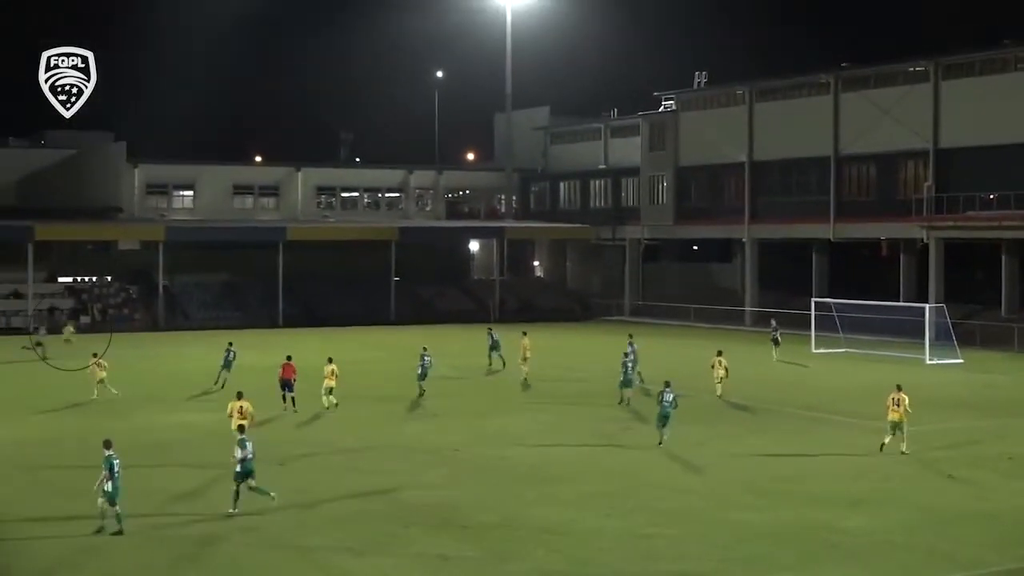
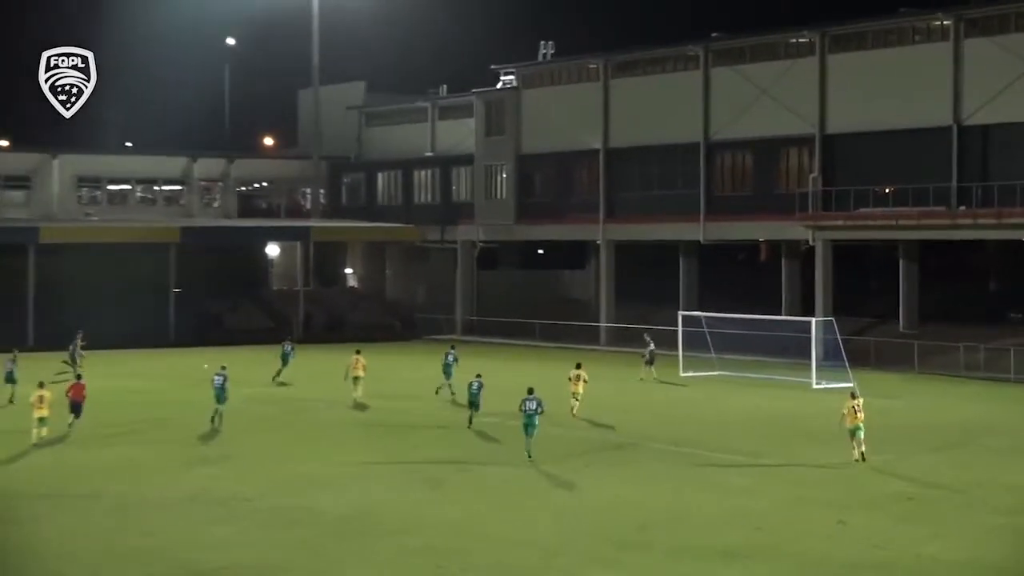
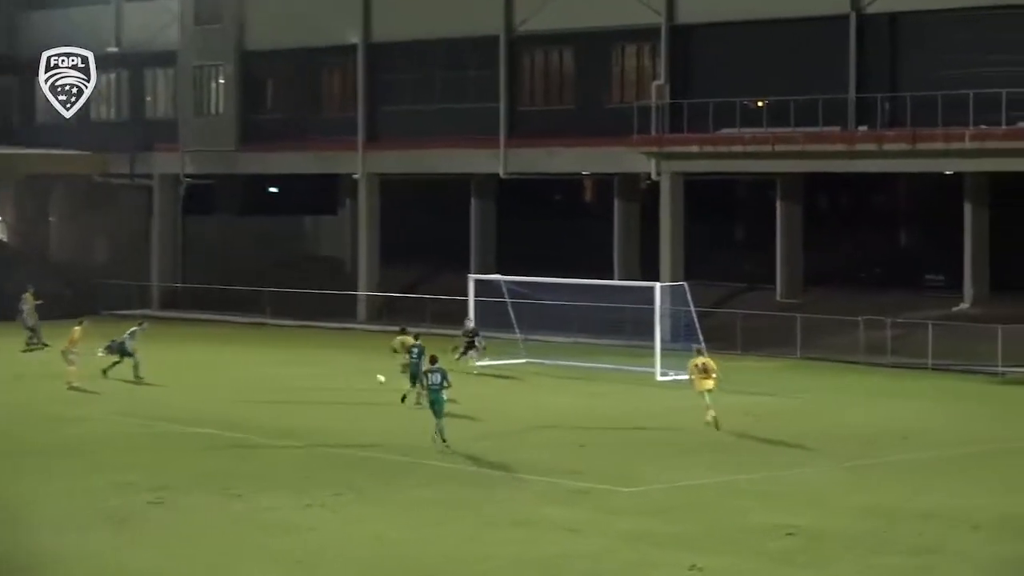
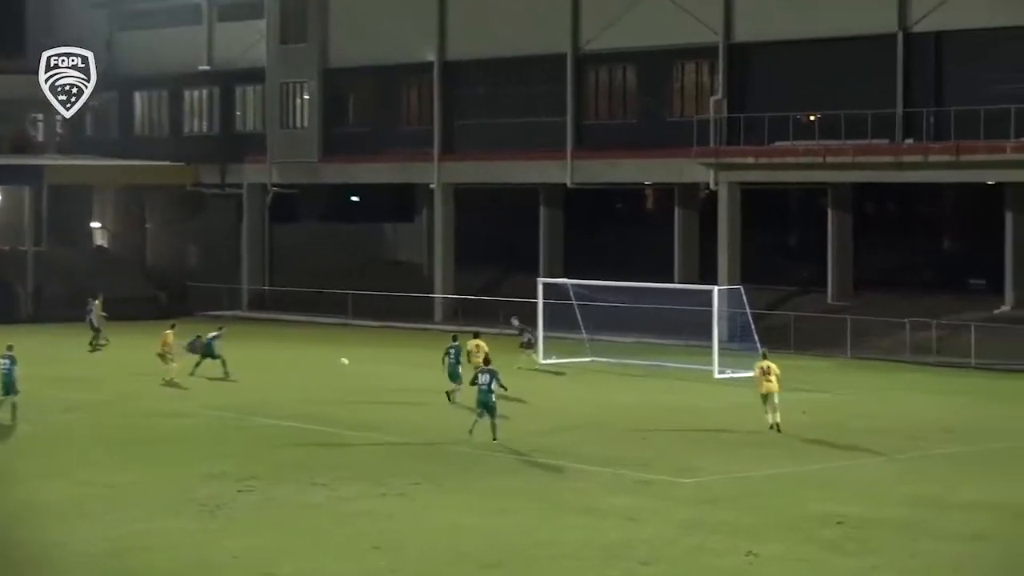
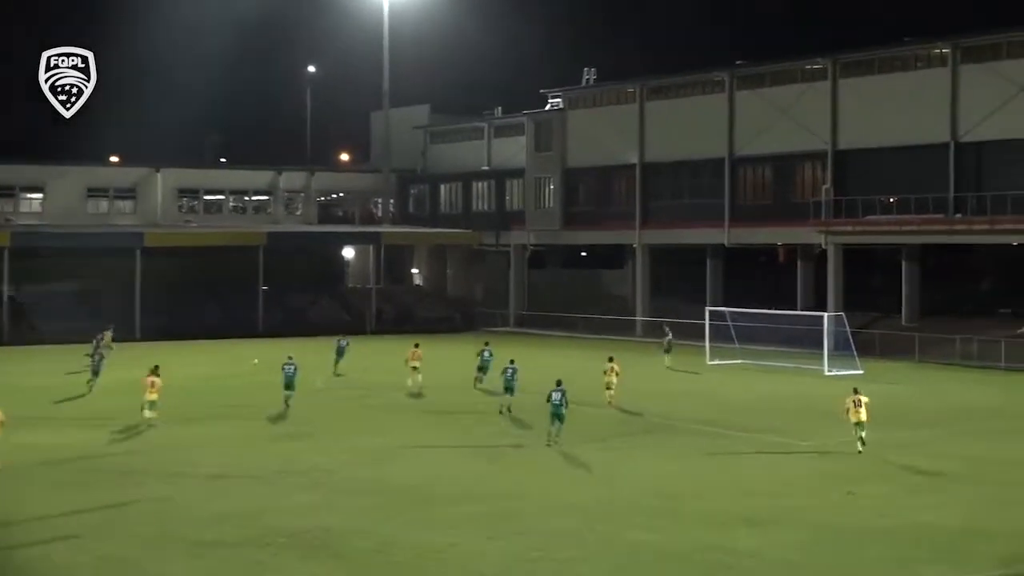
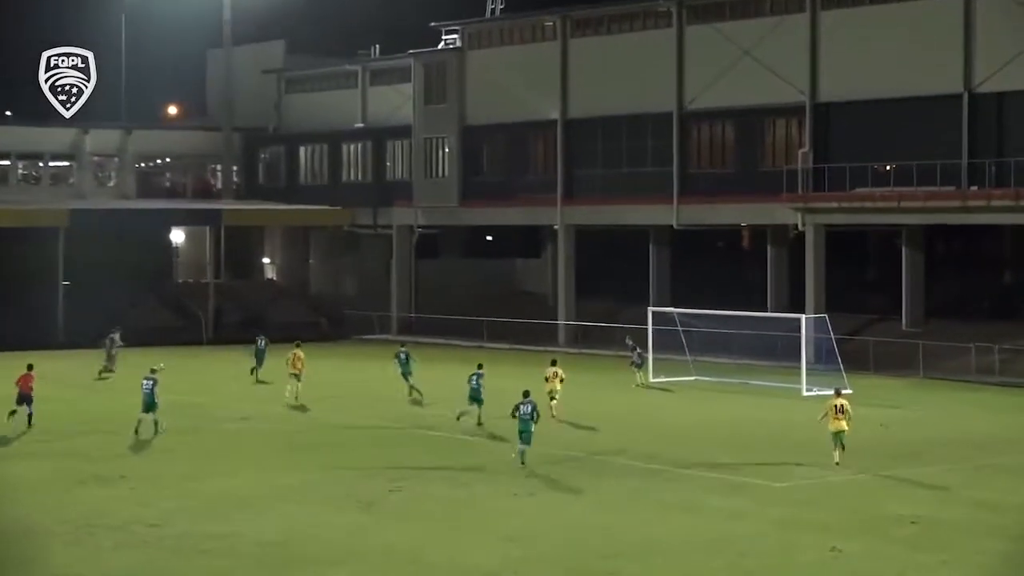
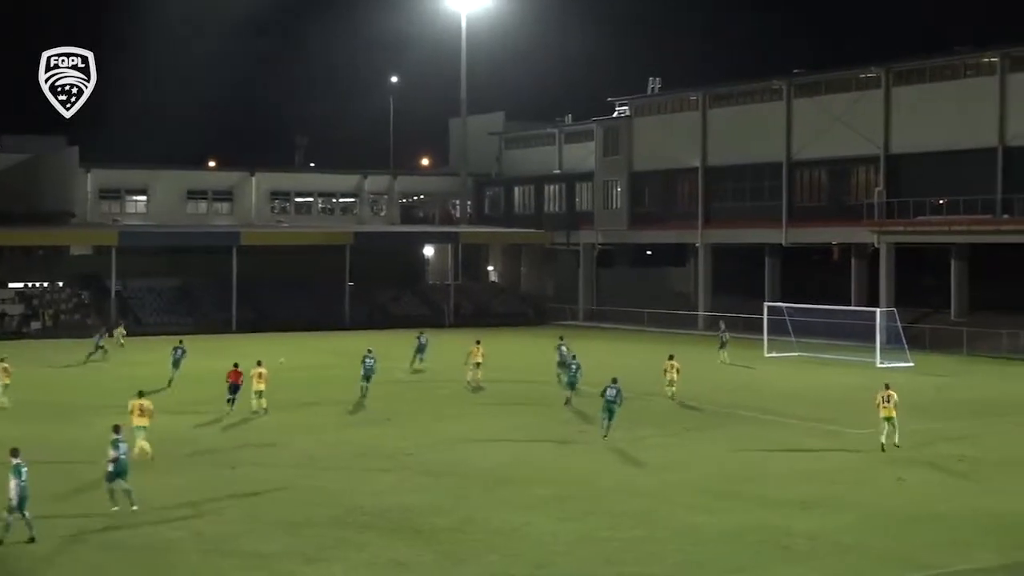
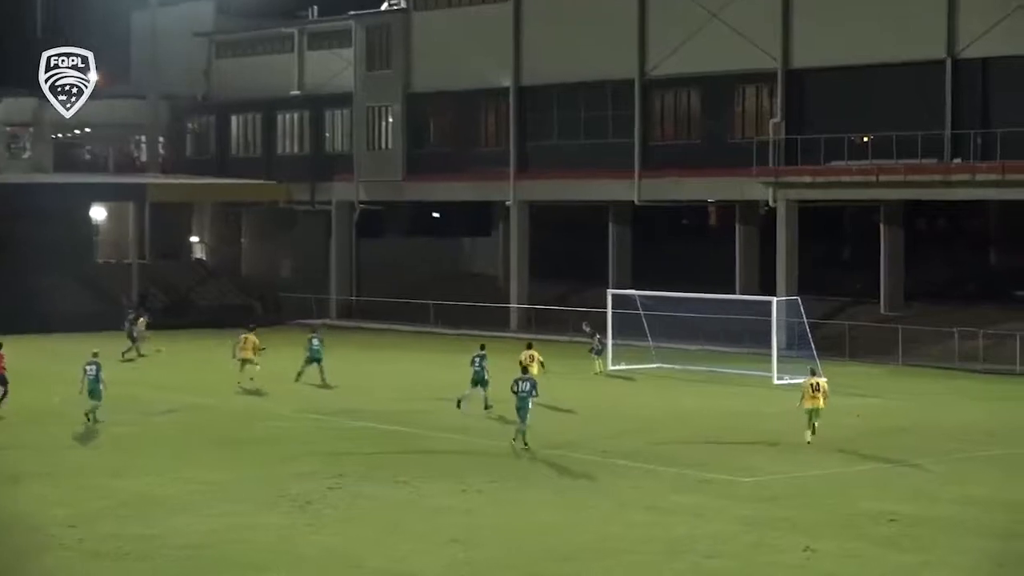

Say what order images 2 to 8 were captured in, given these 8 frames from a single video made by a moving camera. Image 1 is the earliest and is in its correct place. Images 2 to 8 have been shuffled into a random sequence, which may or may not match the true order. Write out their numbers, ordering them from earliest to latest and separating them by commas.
7, 5, 2, 6, 8, 4, 3
